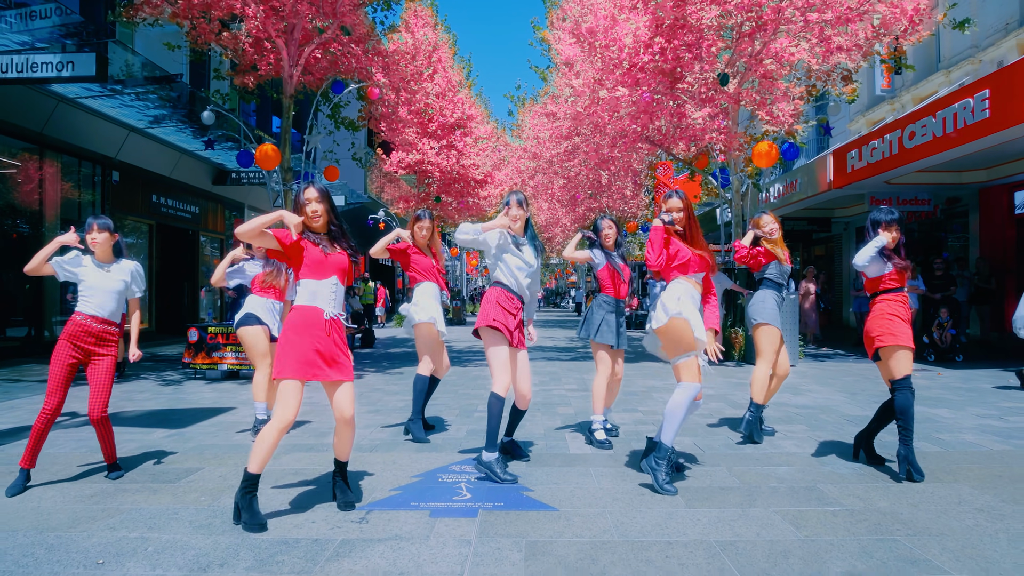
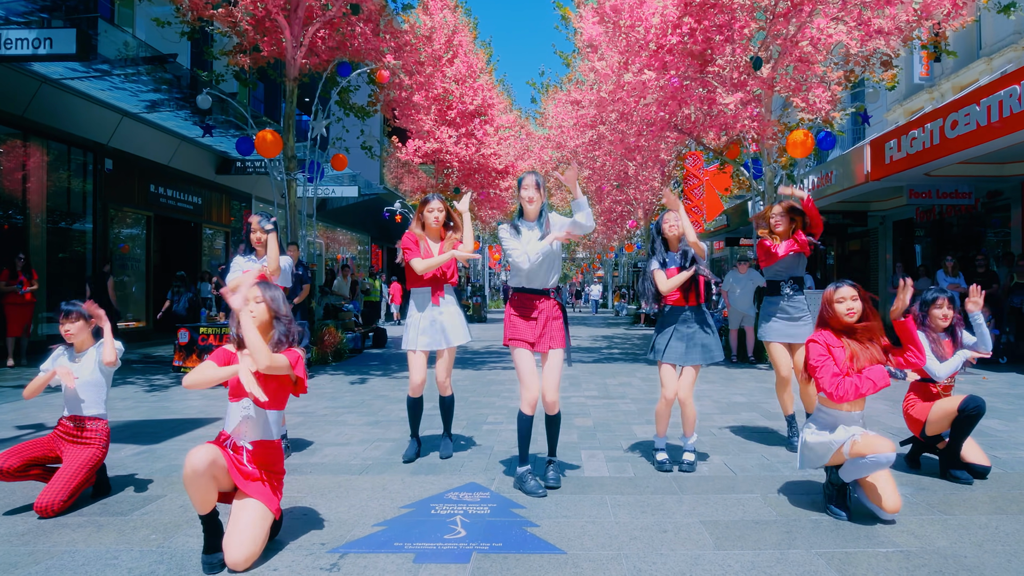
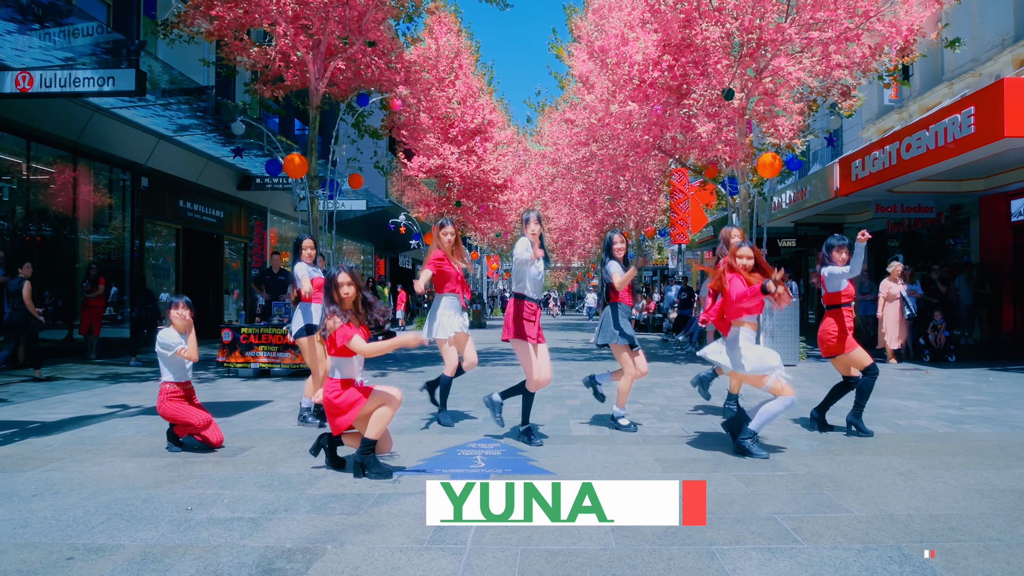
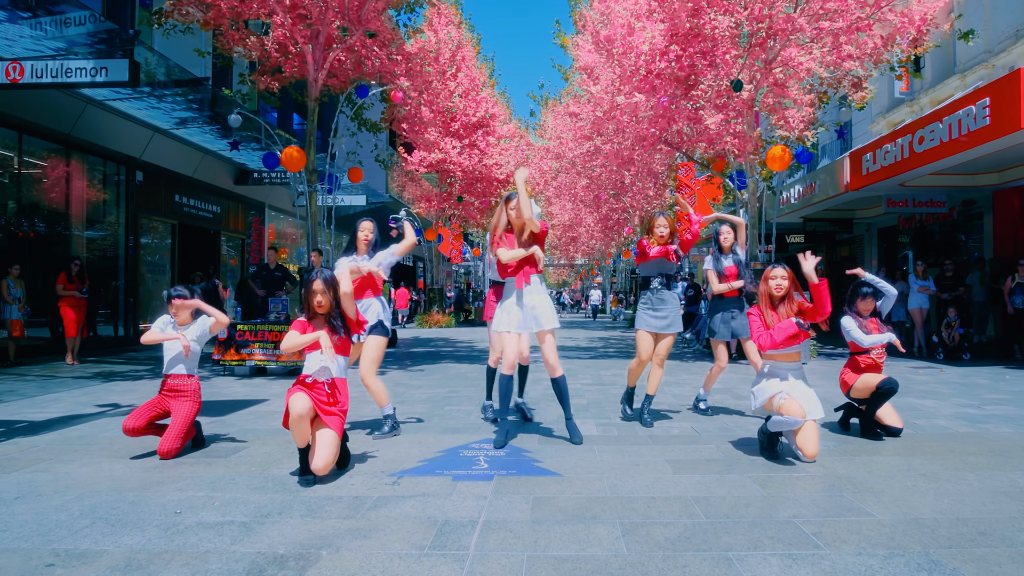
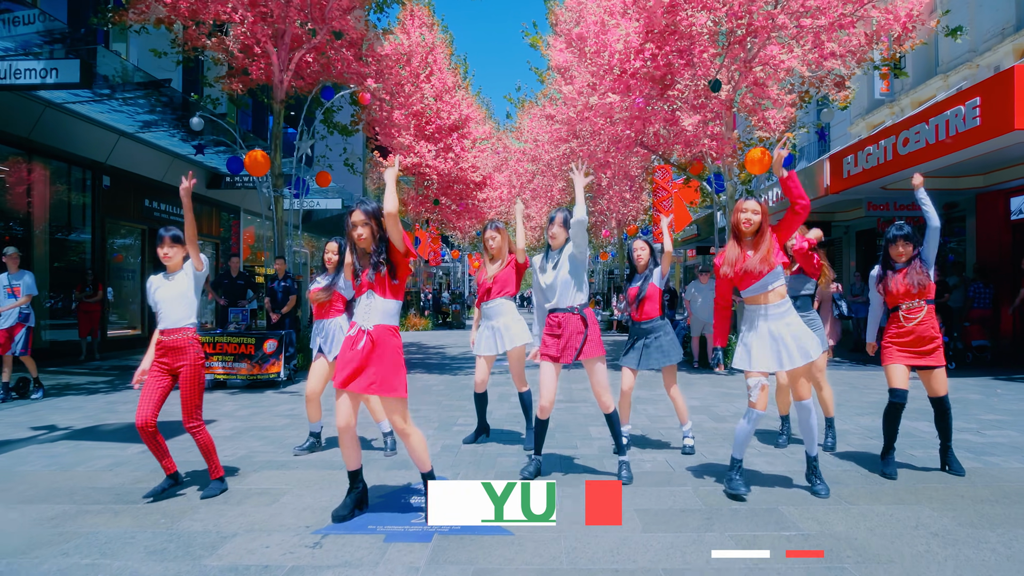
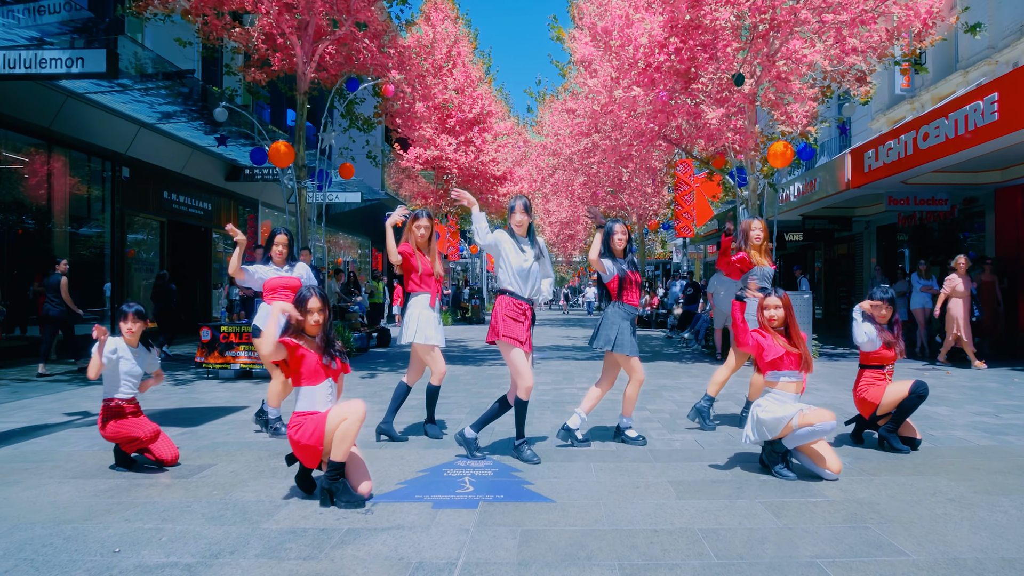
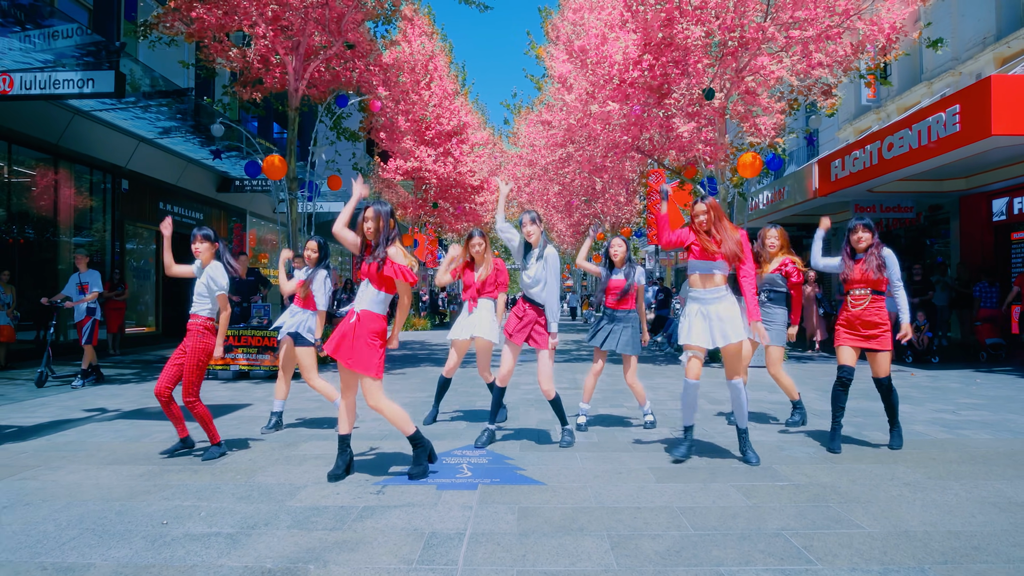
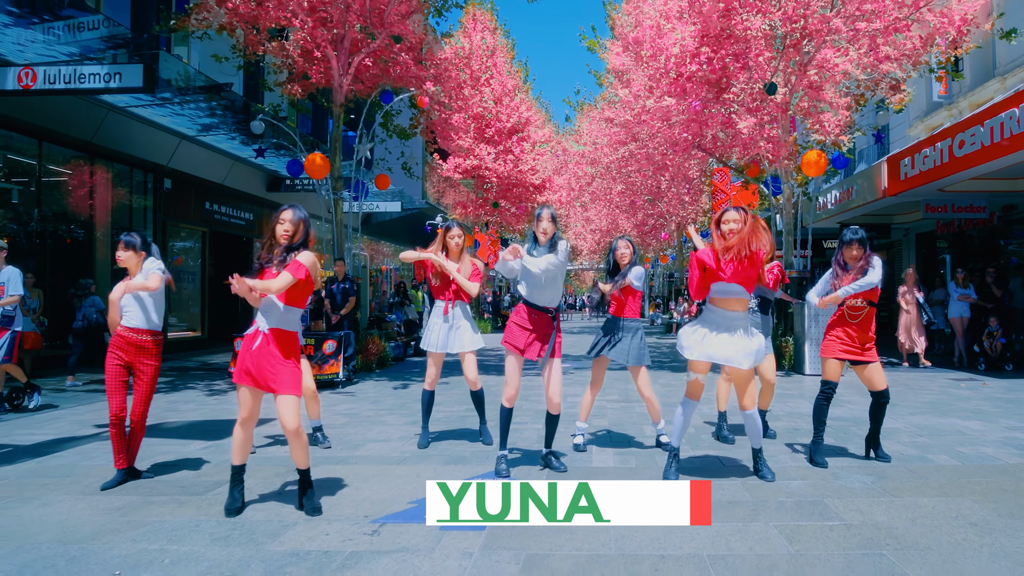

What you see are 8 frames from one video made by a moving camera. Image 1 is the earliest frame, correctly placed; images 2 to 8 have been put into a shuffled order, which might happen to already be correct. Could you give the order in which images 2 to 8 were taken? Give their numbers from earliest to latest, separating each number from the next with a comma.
7, 5, 8, 3, 6, 2, 4
